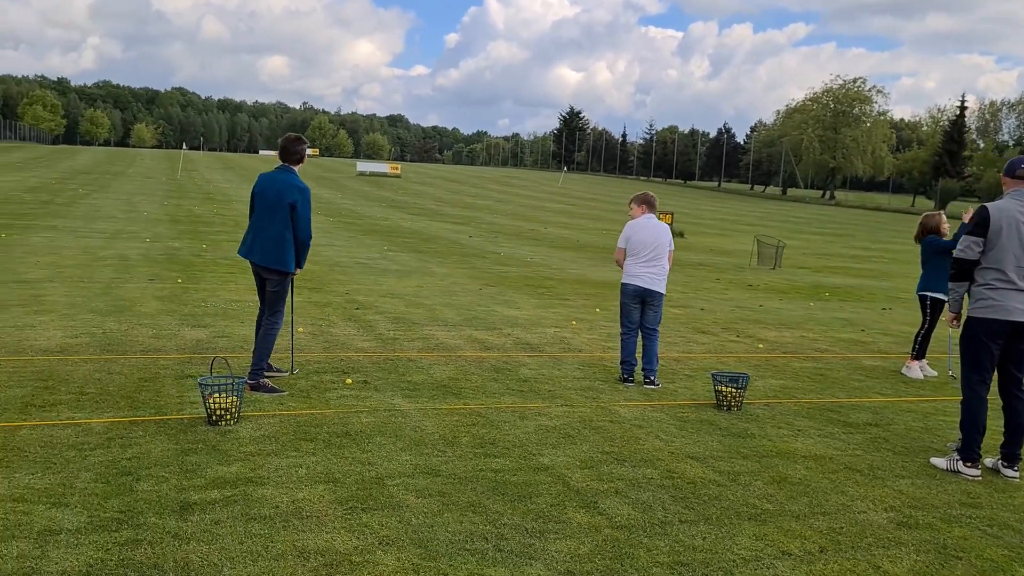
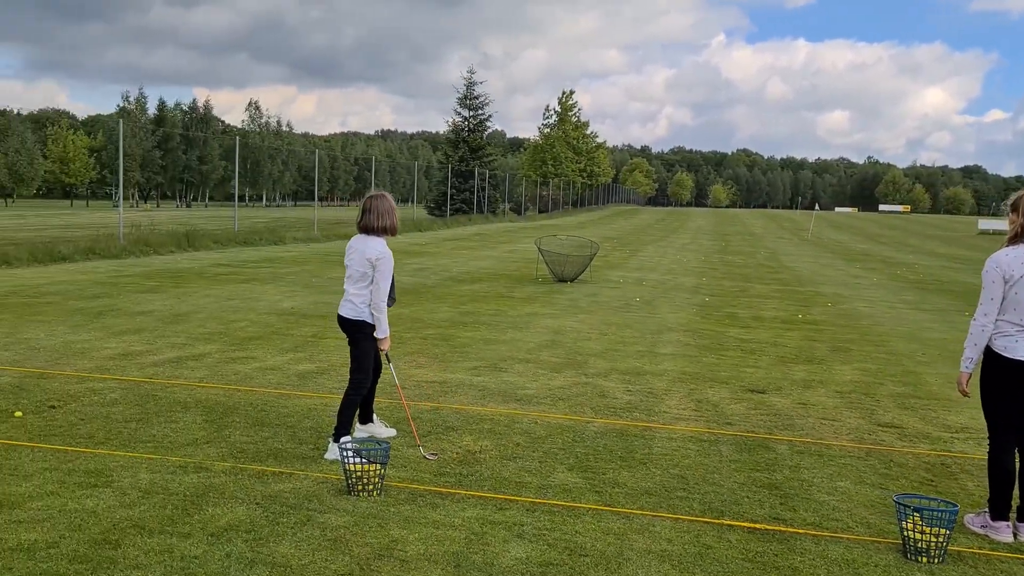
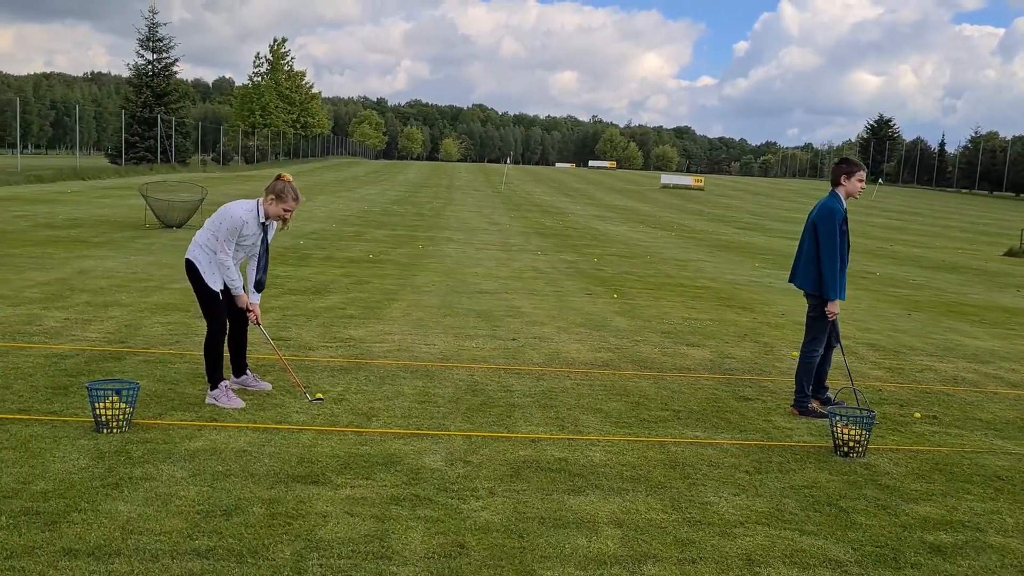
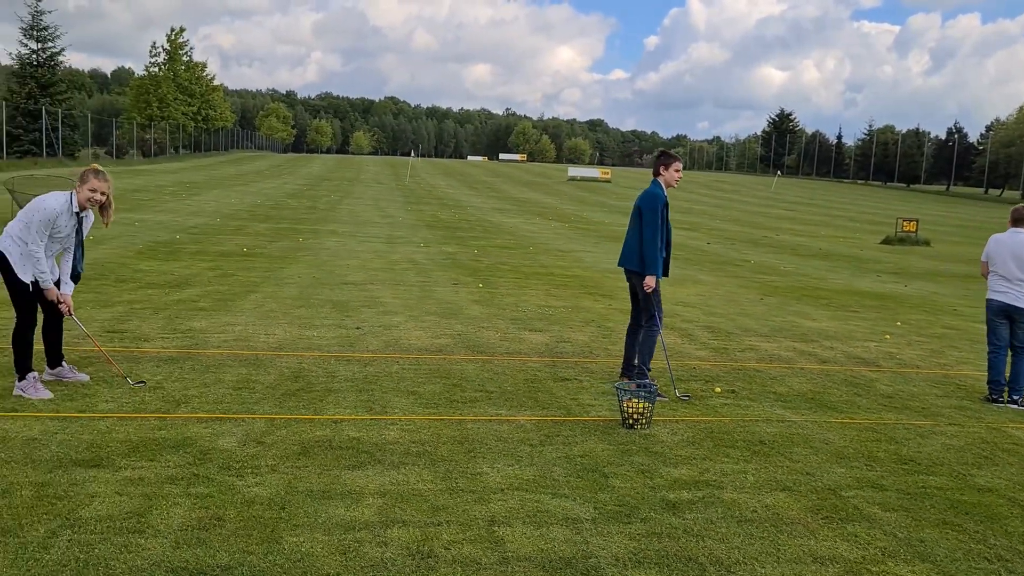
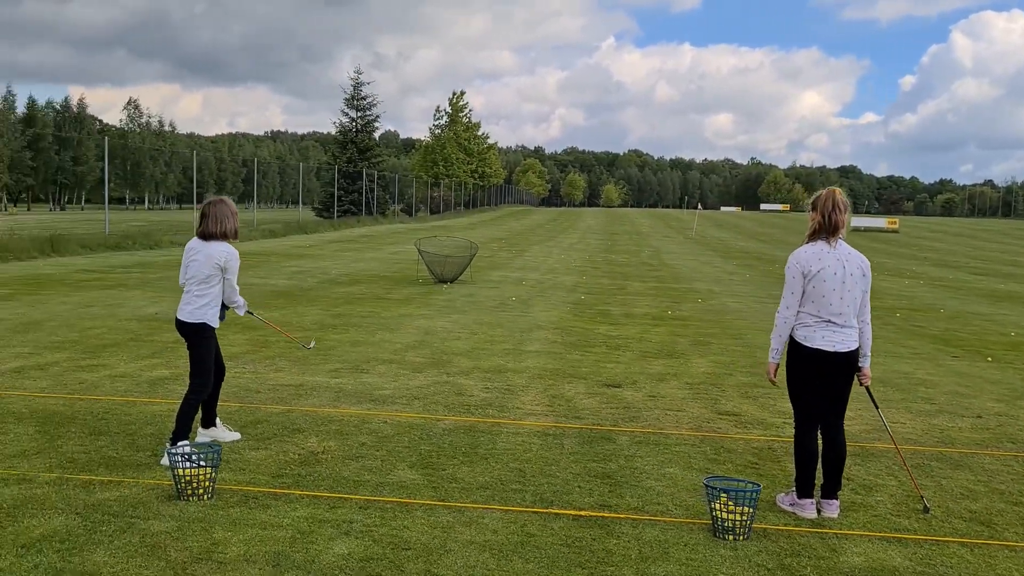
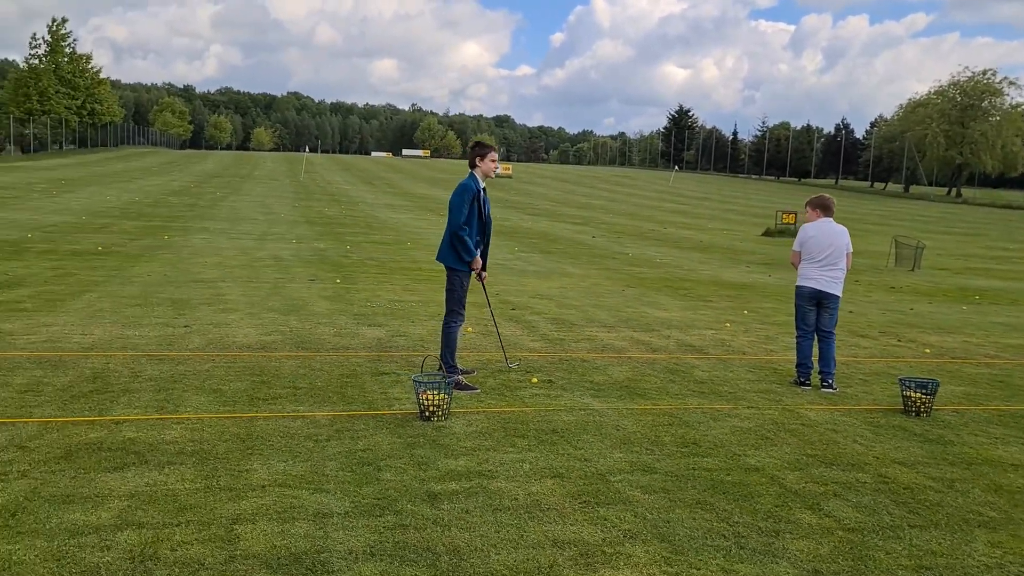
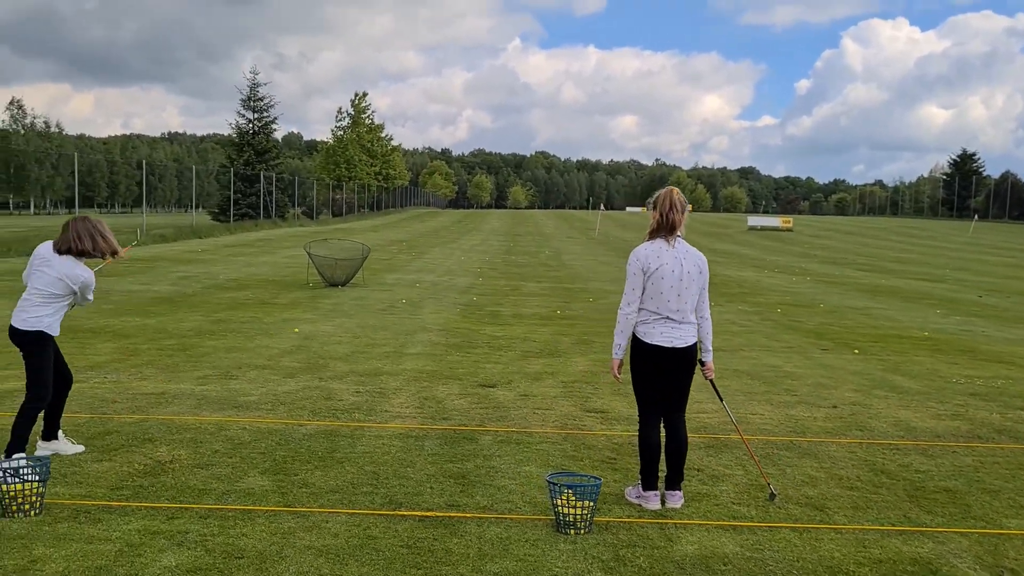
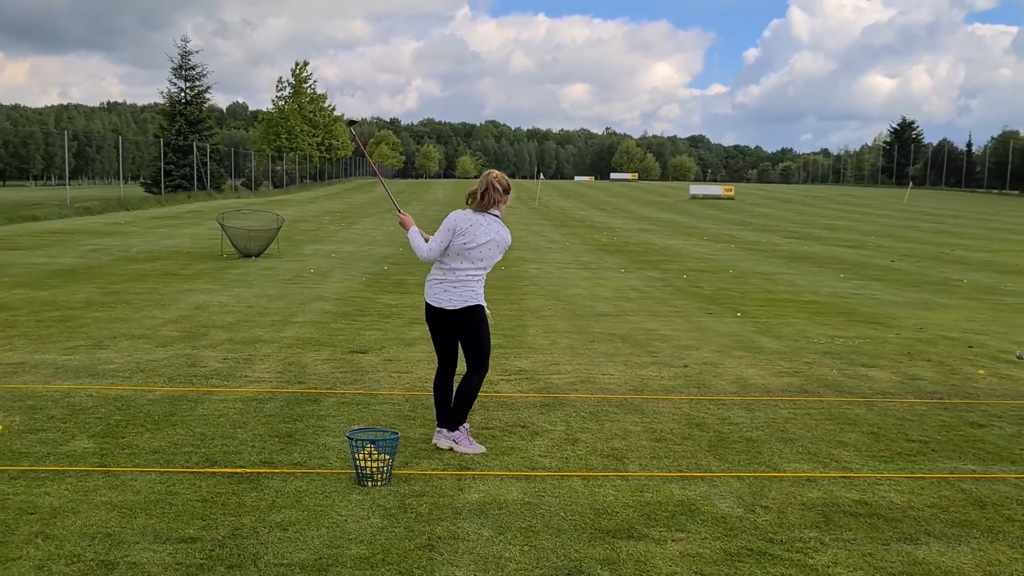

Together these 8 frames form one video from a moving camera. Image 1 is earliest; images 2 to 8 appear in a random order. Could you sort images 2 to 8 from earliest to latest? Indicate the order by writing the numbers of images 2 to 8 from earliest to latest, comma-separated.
6, 4, 3, 8, 7, 5, 2
